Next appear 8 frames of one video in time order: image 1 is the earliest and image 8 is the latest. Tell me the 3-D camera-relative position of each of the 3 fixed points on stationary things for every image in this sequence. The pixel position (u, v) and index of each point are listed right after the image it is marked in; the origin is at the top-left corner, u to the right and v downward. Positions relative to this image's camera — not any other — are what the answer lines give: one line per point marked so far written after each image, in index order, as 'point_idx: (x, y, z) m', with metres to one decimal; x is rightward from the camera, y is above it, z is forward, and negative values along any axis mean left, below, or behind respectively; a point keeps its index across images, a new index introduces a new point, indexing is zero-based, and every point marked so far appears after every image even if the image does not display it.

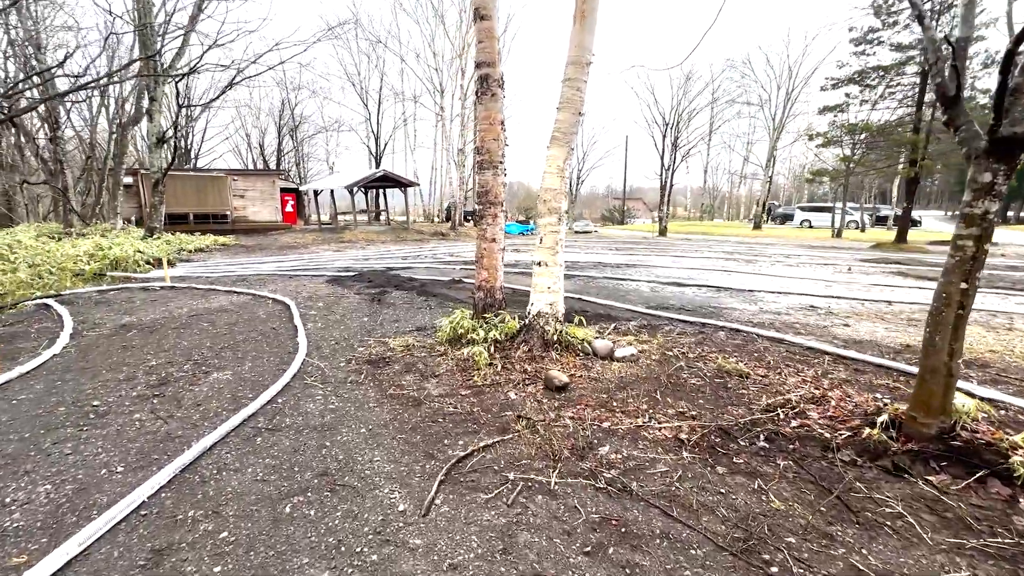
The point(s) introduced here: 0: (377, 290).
0: (-1.8, 0.0, +5.9) m
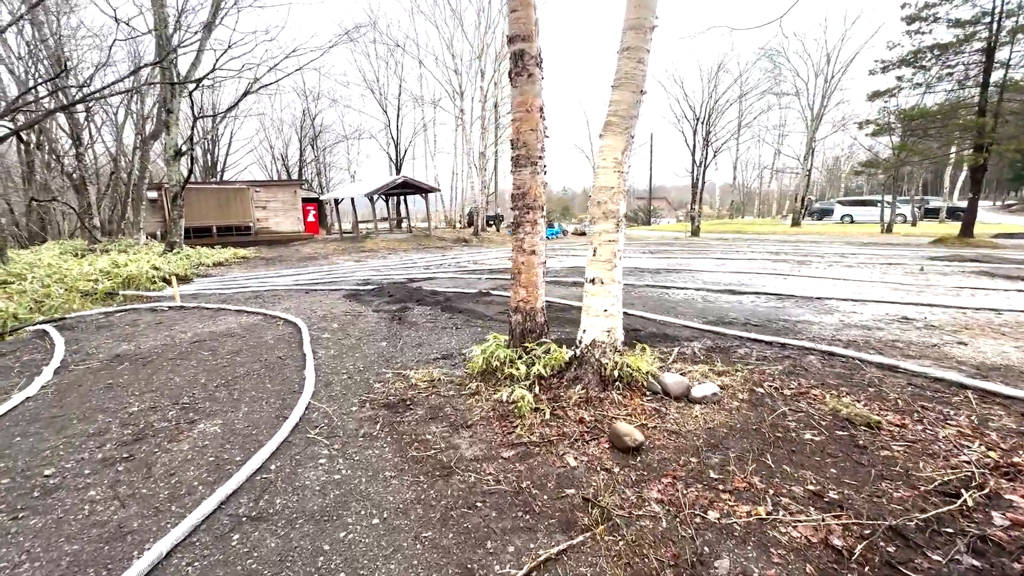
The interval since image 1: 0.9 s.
0: (-1.4, -0.2, +5.4) m
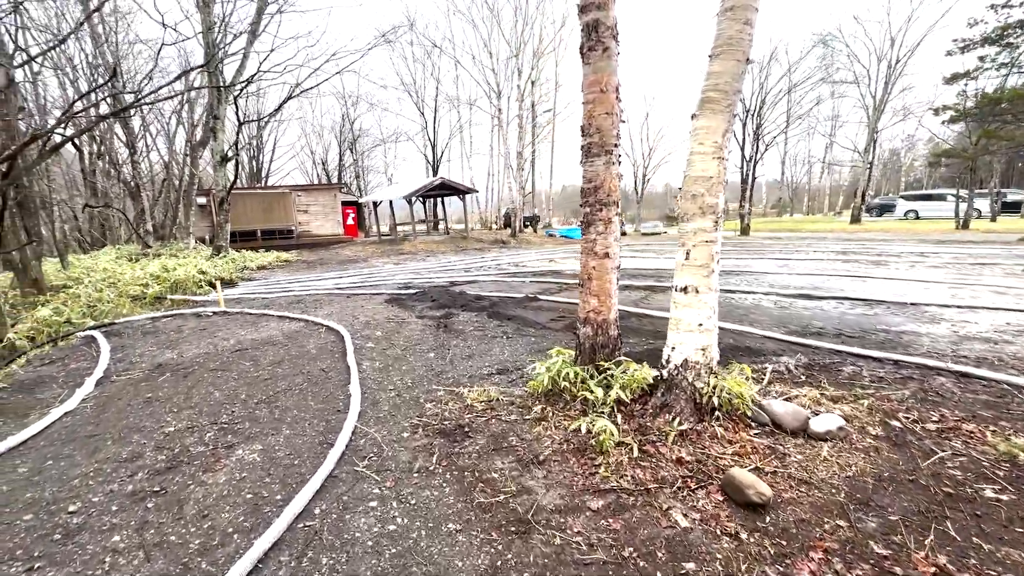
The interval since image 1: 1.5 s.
0: (-0.8, -0.3, +5.1) m
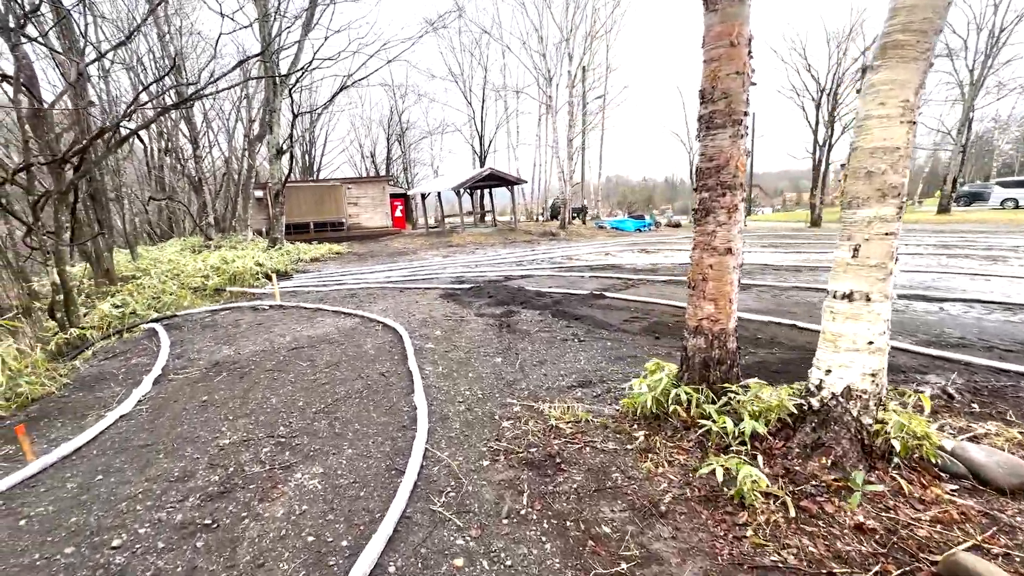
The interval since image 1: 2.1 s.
0: (-0.1, -0.2, +4.8) m
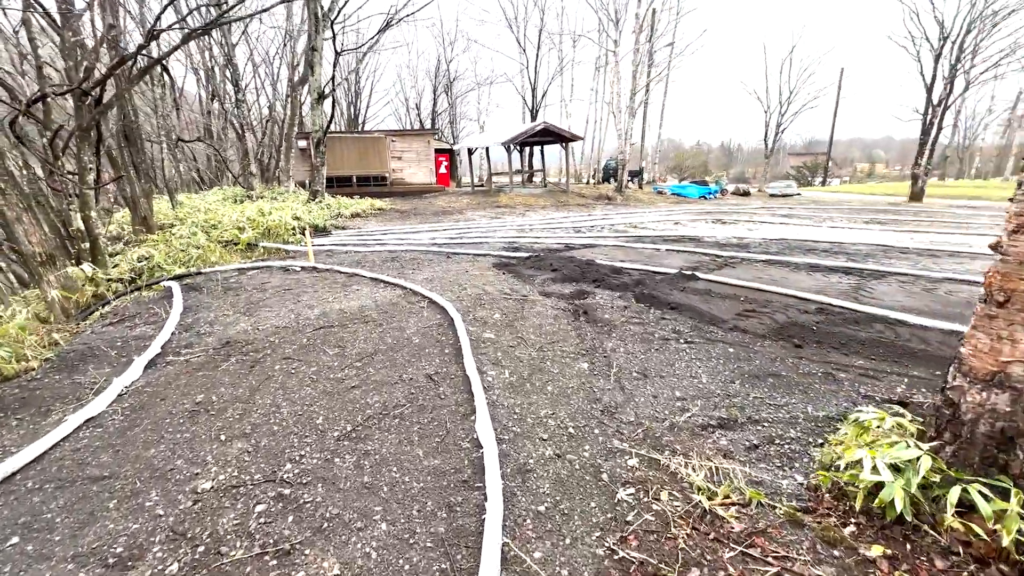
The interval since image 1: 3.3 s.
0: (+0.5, 0.0, +3.9) m
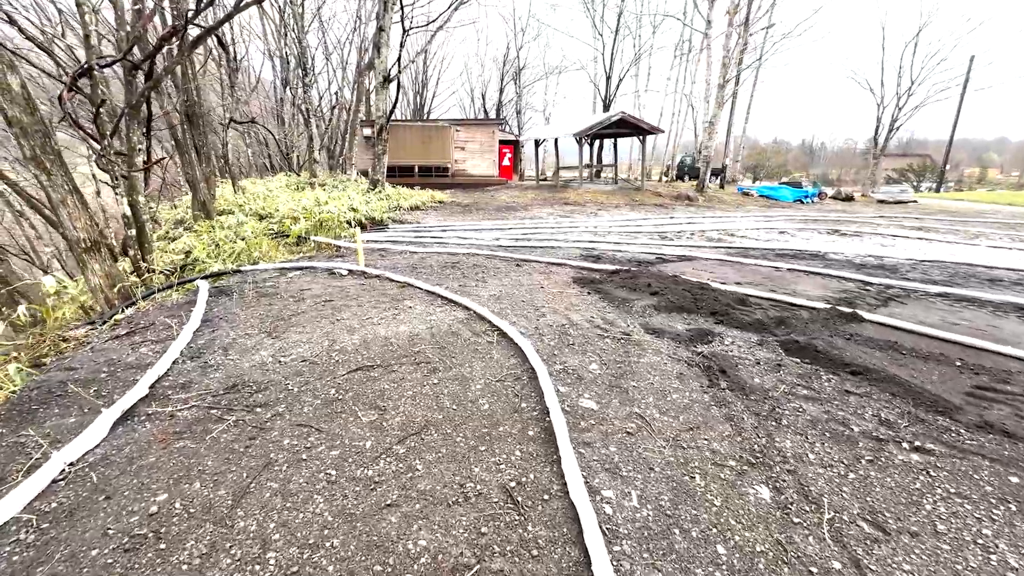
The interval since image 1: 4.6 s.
0: (+1.1, -0.3, +2.9) m
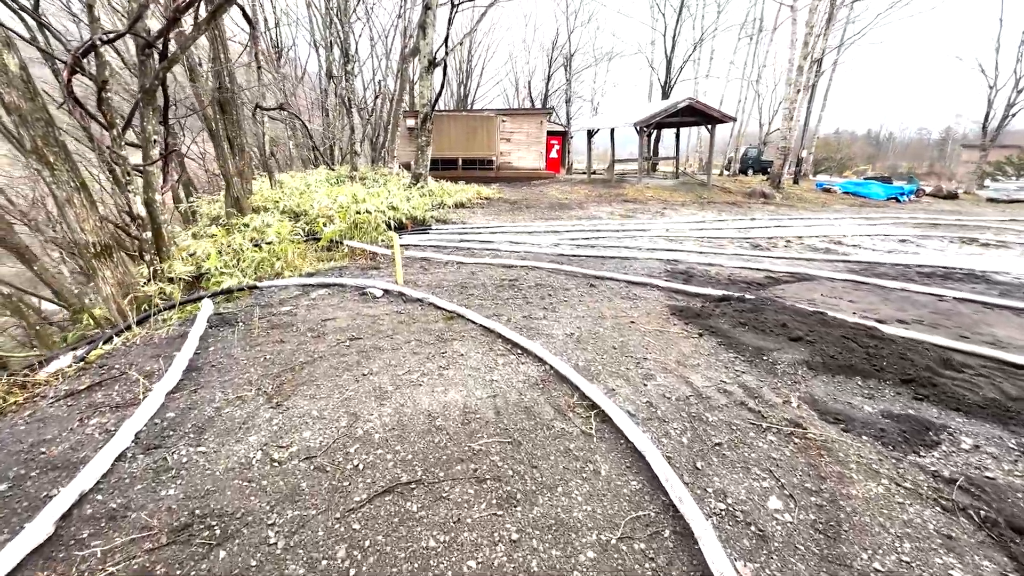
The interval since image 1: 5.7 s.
0: (+1.5, -0.5, +1.8) m
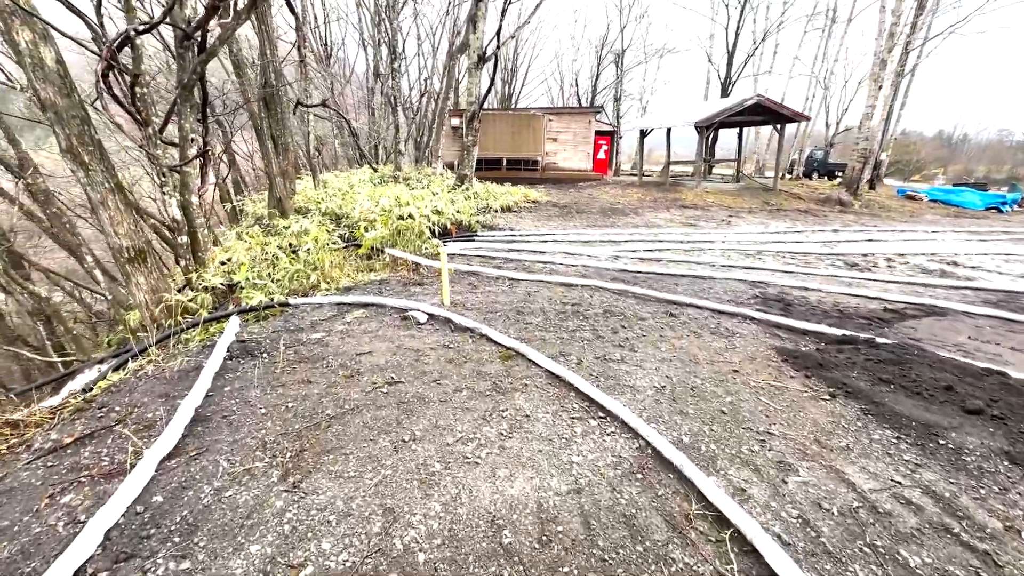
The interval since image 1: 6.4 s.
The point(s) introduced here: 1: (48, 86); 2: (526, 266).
0: (+1.8, -0.8, +1.2) m
1: (-3.2, +1.4, +3.1) m
2: (+0.2, +0.2, +4.3) m
